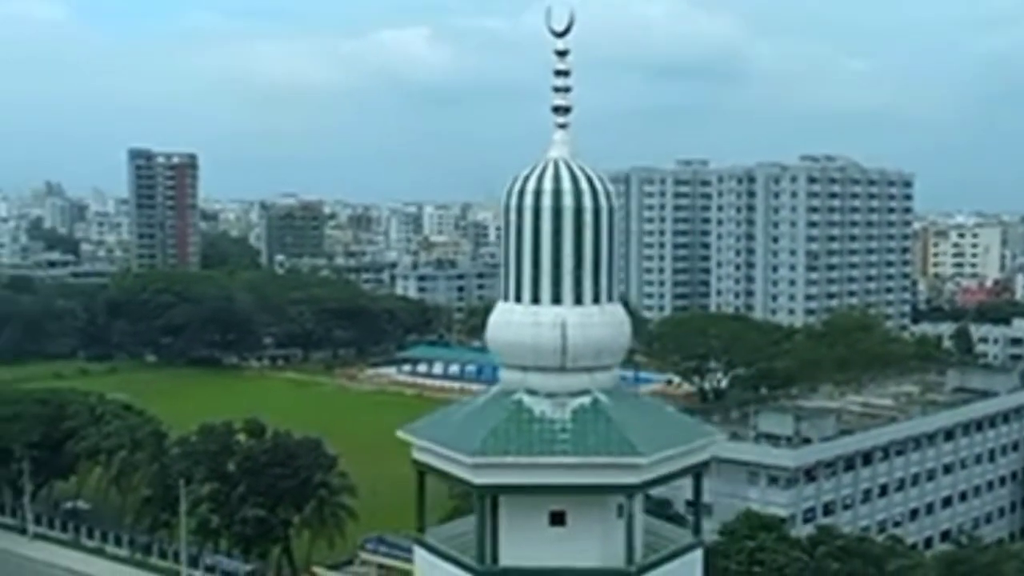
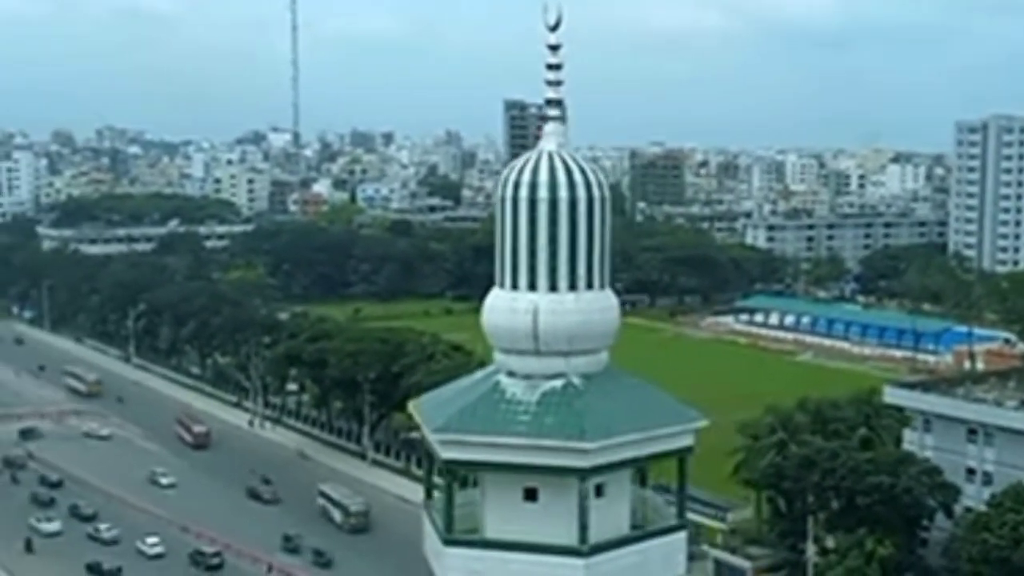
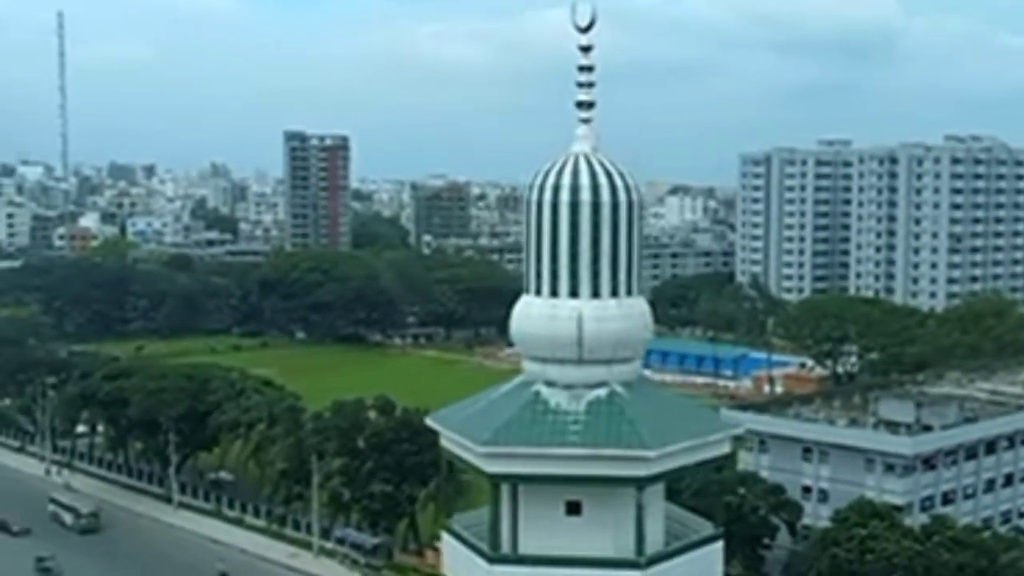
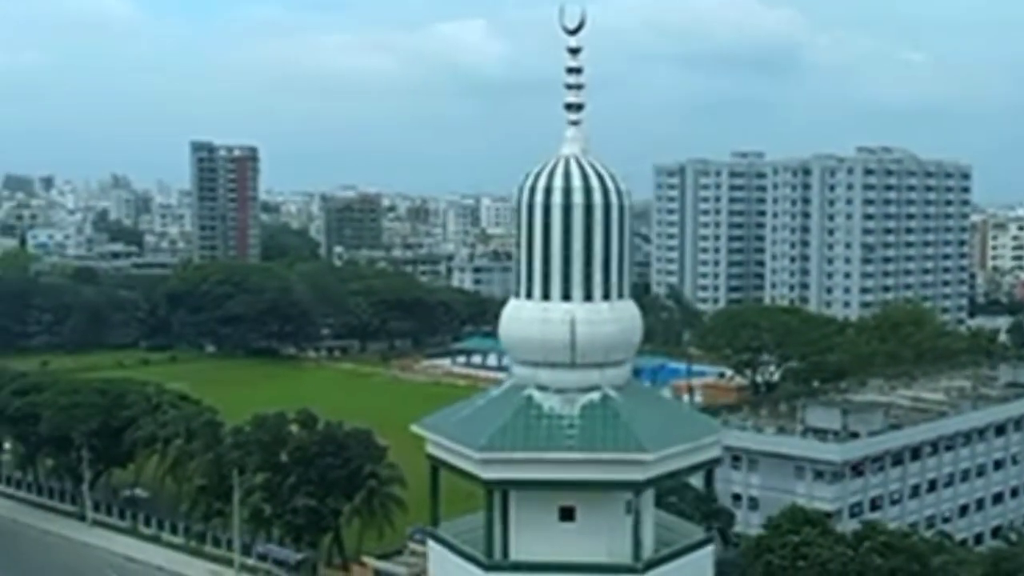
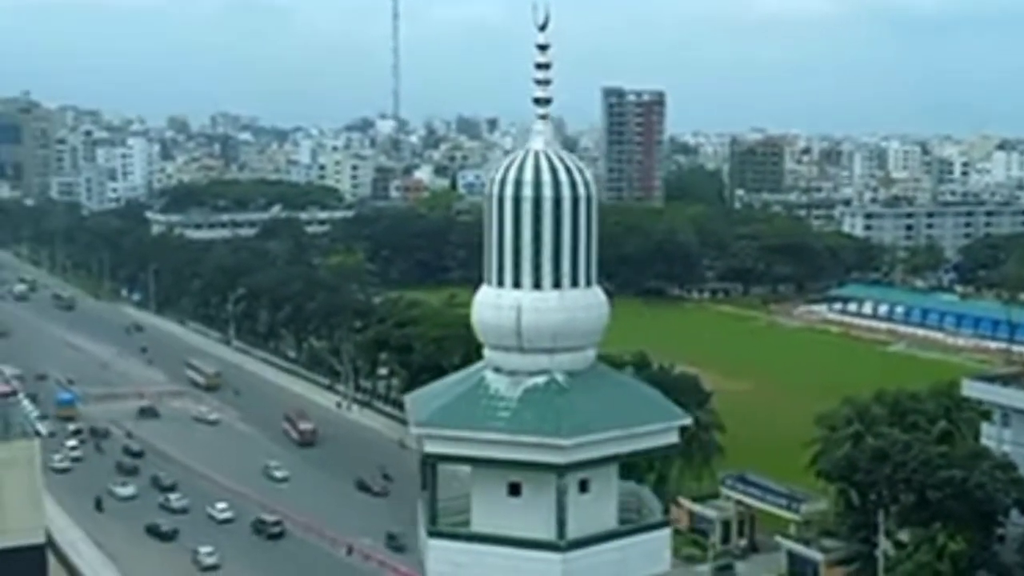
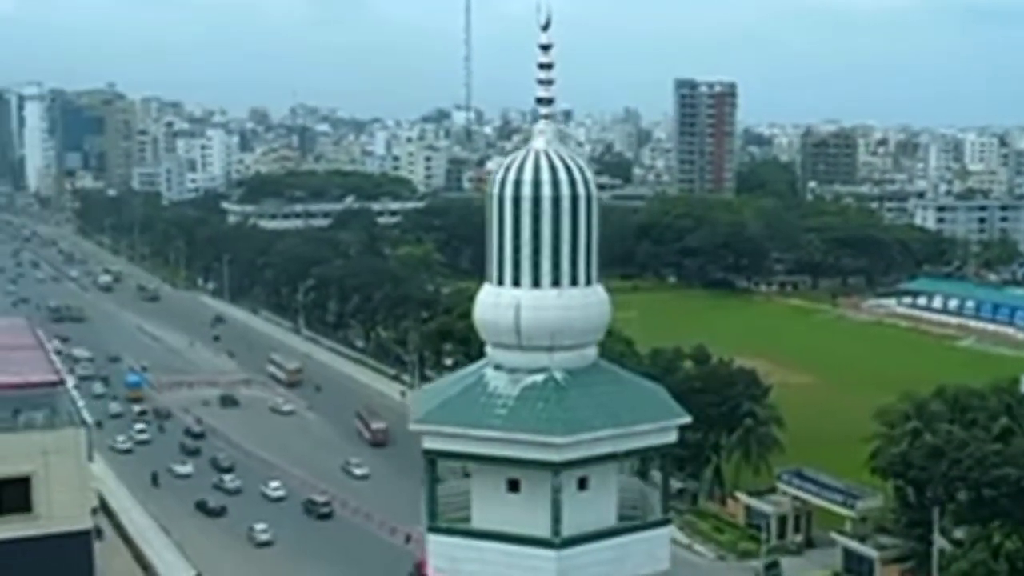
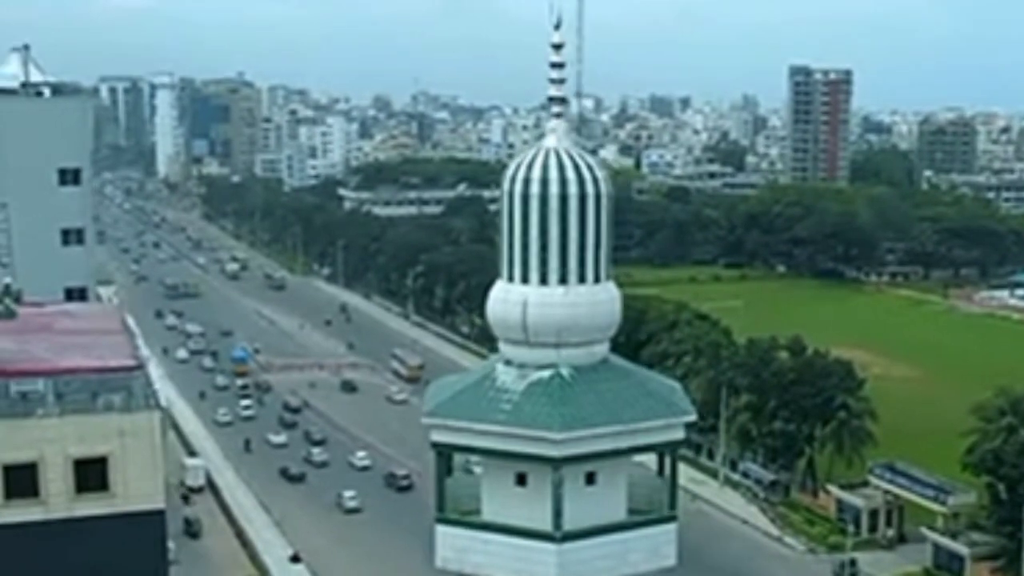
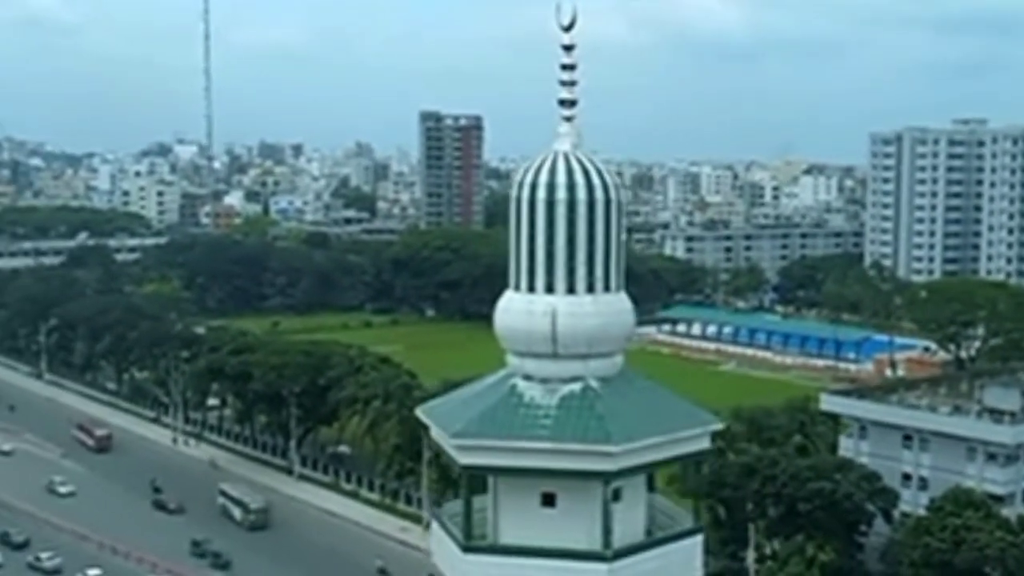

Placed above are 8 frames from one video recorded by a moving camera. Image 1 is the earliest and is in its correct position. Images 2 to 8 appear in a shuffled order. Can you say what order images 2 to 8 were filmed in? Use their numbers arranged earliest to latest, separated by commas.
4, 3, 8, 2, 5, 6, 7
